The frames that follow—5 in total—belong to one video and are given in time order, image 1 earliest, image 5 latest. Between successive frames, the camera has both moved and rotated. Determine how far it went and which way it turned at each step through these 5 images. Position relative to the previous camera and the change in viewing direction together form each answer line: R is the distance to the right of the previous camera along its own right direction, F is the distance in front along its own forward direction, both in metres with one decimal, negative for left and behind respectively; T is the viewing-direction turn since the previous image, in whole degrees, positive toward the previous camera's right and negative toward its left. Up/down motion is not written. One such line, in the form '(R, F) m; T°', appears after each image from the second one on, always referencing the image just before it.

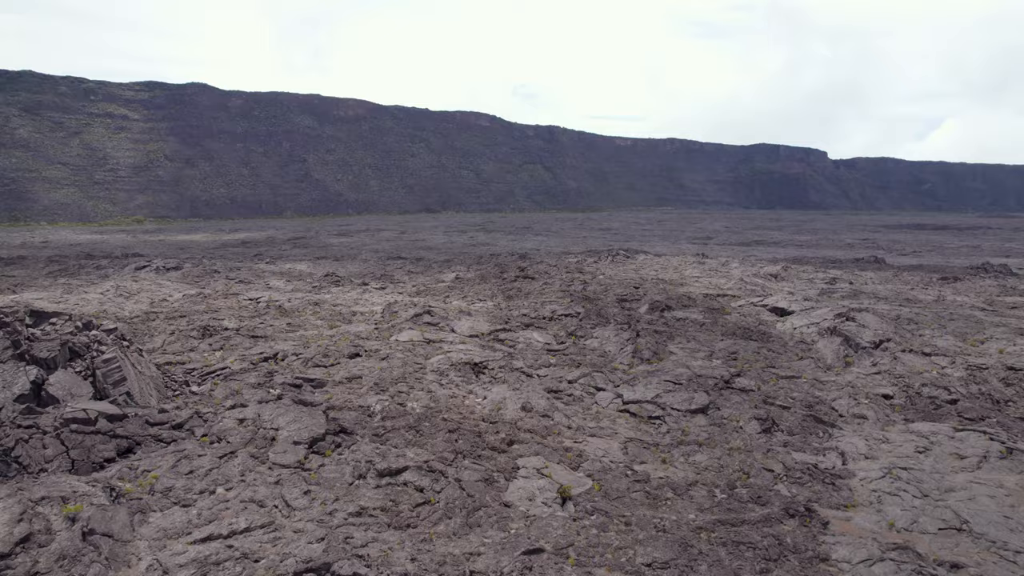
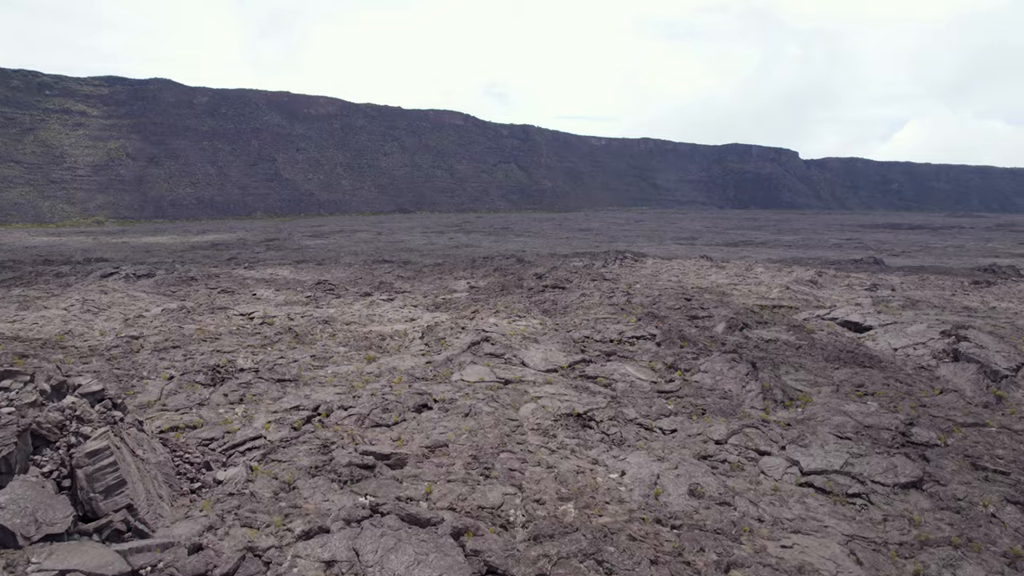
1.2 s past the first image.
(-1.3, +1.9) m; +3°
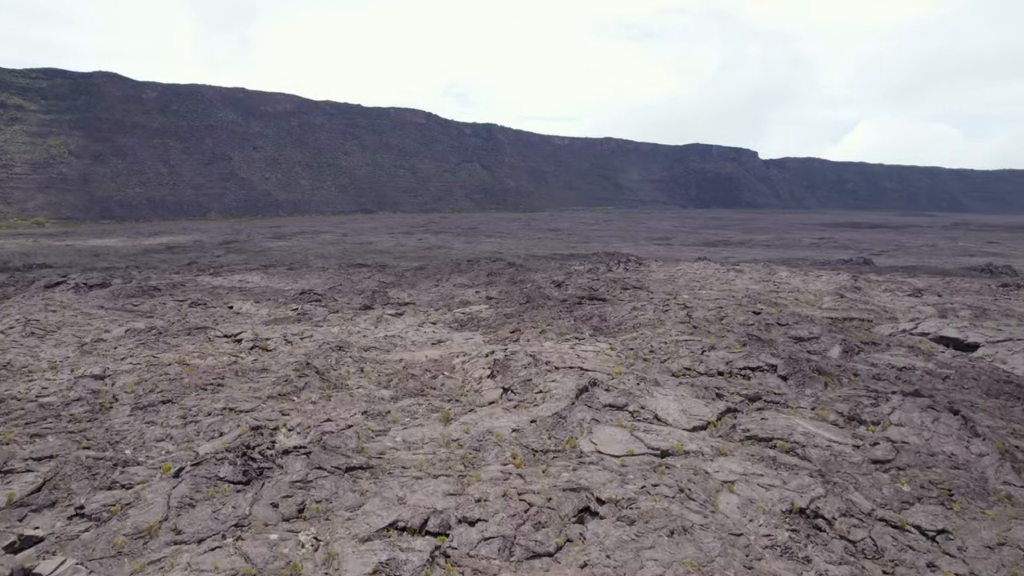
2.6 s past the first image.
(-1.5, +2.1) m; +4°
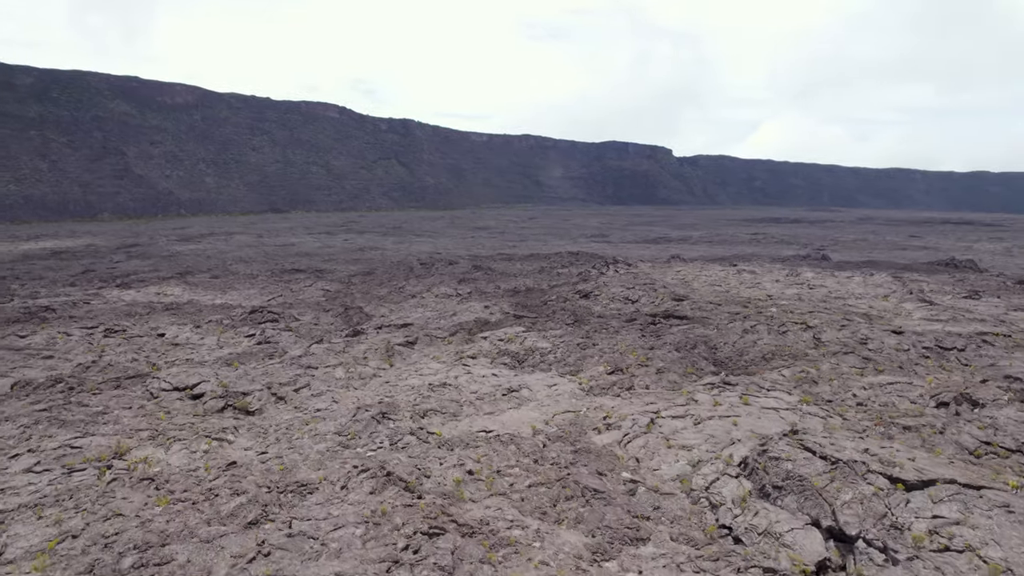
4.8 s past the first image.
(-2.1, +3.4) m; +8°
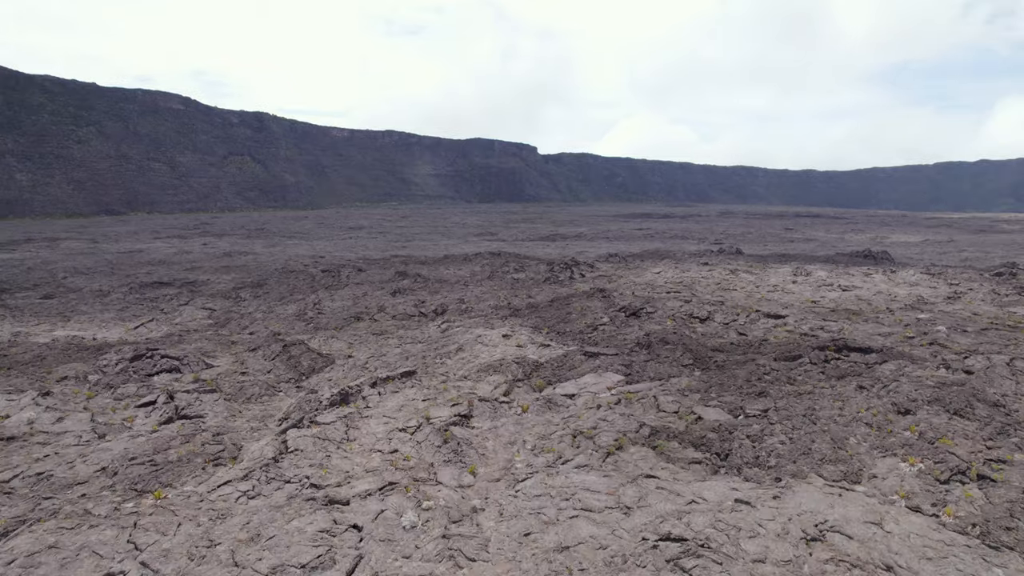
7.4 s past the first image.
(-2.4, +4.2) m; +12°
